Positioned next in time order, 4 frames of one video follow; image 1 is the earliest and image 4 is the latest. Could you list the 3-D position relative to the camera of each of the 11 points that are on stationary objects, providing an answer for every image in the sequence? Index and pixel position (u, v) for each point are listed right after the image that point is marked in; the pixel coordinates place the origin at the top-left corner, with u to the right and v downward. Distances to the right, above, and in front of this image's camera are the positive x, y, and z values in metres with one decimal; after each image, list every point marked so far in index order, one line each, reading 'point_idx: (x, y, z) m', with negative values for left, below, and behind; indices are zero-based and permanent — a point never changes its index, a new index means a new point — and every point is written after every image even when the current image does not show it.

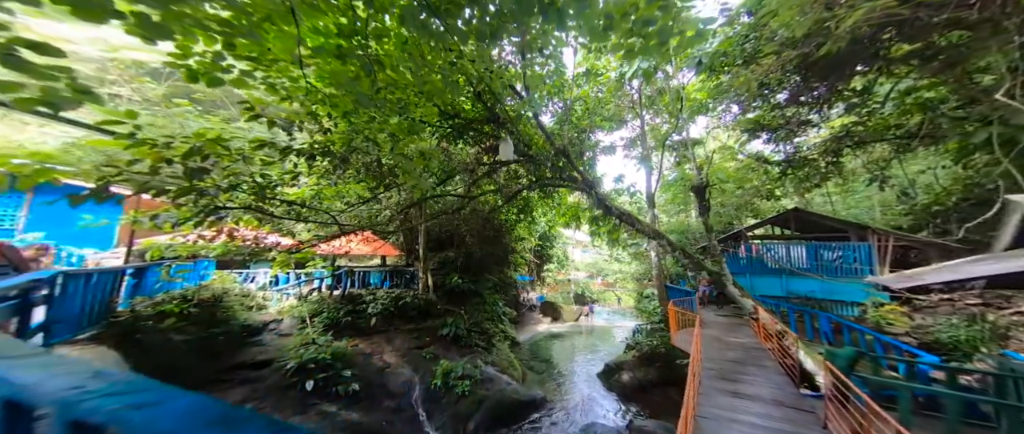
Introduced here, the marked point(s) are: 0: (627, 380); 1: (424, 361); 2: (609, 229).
0: (+3.2, -4.5, +8.0) m
1: (-2.0, -3.2, +6.7) m
2: (+3.3, -0.5, +10.1) m
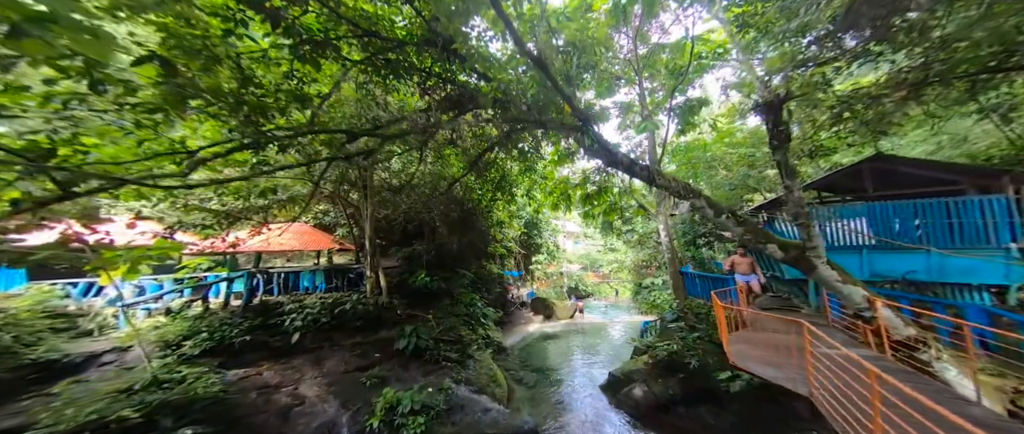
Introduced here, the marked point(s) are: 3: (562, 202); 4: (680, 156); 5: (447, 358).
0: (+2.8, -3.9, +6.3) m
1: (-2.5, -2.8, +4.8) m
2: (+2.6, +0.2, +8.3) m
3: (+1.5, +0.4, +8.9) m
4: (+6.0, +2.2, +10.4) m
5: (-1.5, -3.2, +6.5) m
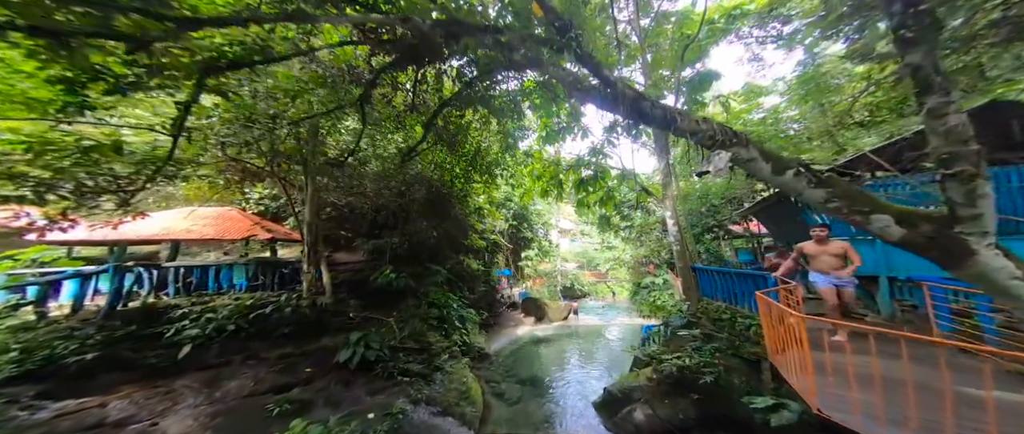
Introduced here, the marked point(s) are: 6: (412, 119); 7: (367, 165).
0: (+2.3, -3.6, +5.1) m
1: (-3.0, -2.5, +3.5) m
2: (+2.2, +0.5, +7.1) m
3: (+1.1, +0.7, +7.7) m
4: (+5.6, +2.5, +9.2) m
5: (-2.0, -2.8, +5.3) m
6: (-1.8, +1.8, +5.5) m
7: (-3.1, +1.1, +6.3) m
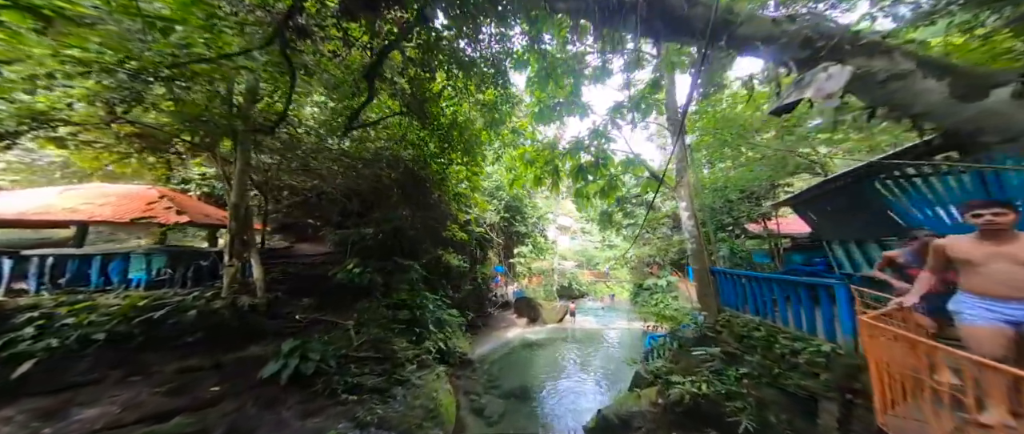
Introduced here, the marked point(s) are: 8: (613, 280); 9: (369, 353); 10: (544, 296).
0: (+1.9, -3.4, +4.1) m
1: (-3.4, -2.2, +2.5) m
2: (+1.9, +0.7, +6.0) m
3: (+0.8, +1.0, +6.6) m
4: (+5.3, +2.6, +8.1) m
5: (-2.4, -2.6, +4.3) m
6: (-2.1, +2.1, +4.4) m
7: (-3.4, +1.4, +5.2) m
8: (+6.8, -4.3, +19.7) m
9: (-2.5, -2.4, +5.0) m
10: (+1.9, -4.6, +17.0) m
